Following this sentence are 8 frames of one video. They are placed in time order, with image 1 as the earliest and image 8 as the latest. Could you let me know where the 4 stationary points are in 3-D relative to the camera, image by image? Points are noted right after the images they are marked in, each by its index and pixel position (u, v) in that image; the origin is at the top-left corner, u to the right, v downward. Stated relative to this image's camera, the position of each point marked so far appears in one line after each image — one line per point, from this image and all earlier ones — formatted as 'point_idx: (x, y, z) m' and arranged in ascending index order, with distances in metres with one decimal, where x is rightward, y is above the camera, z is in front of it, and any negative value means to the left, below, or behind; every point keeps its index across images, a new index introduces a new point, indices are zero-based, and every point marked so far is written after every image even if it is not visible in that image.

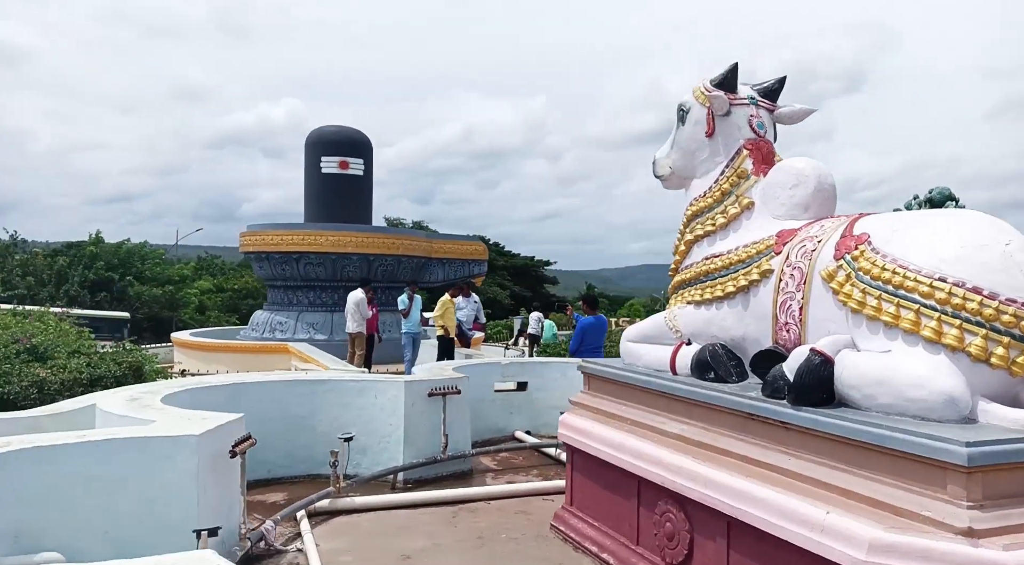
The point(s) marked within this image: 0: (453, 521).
0: (-0.4, -1.6, +5.2) m
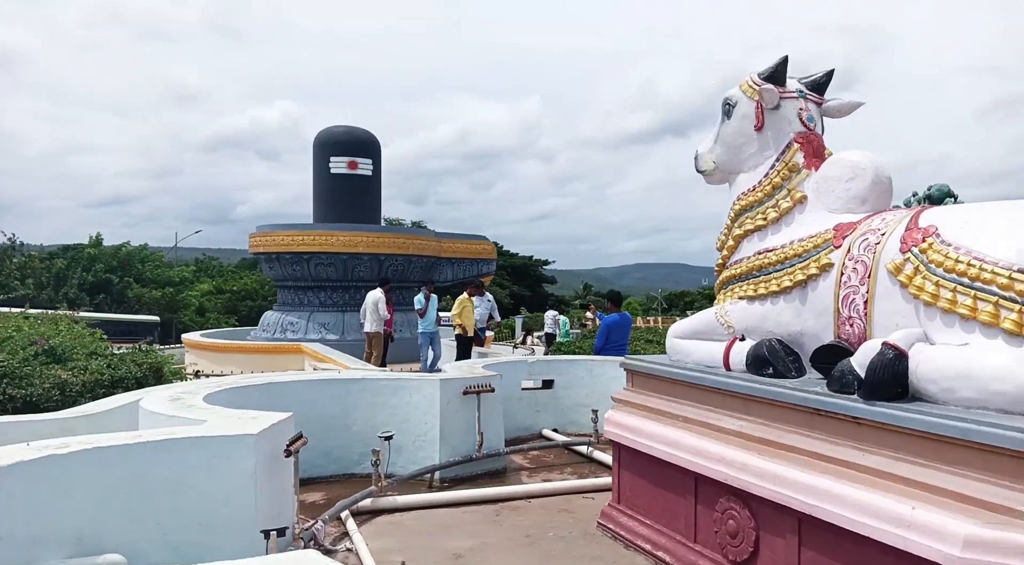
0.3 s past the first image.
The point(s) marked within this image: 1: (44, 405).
0: (-0.1, -1.5, +5.2) m
1: (-4.8, -1.3, +8.2) m
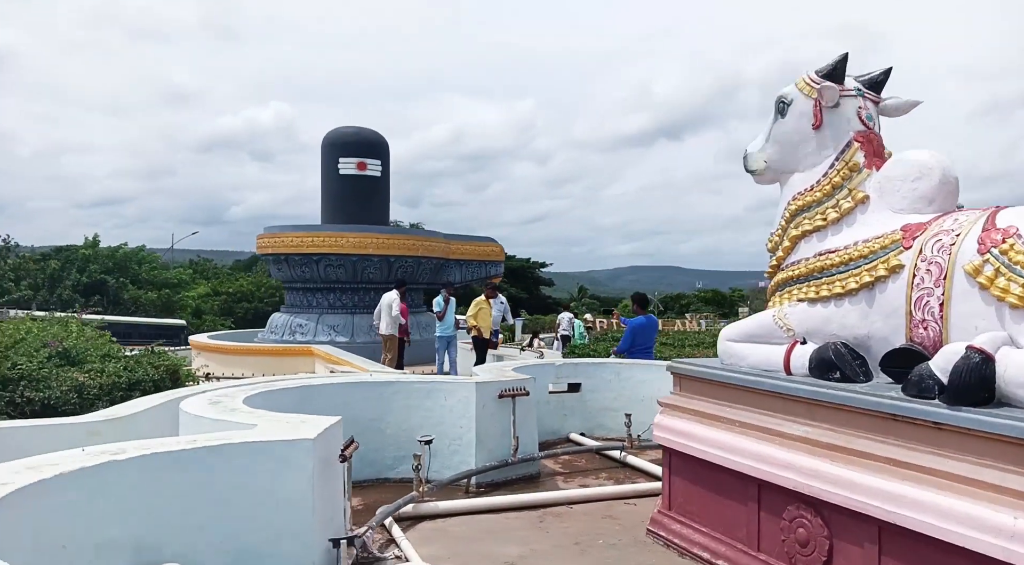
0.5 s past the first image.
0: (+0.2, -1.5, +5.1) m
1: (-4.6, -1.3, +8.1) m
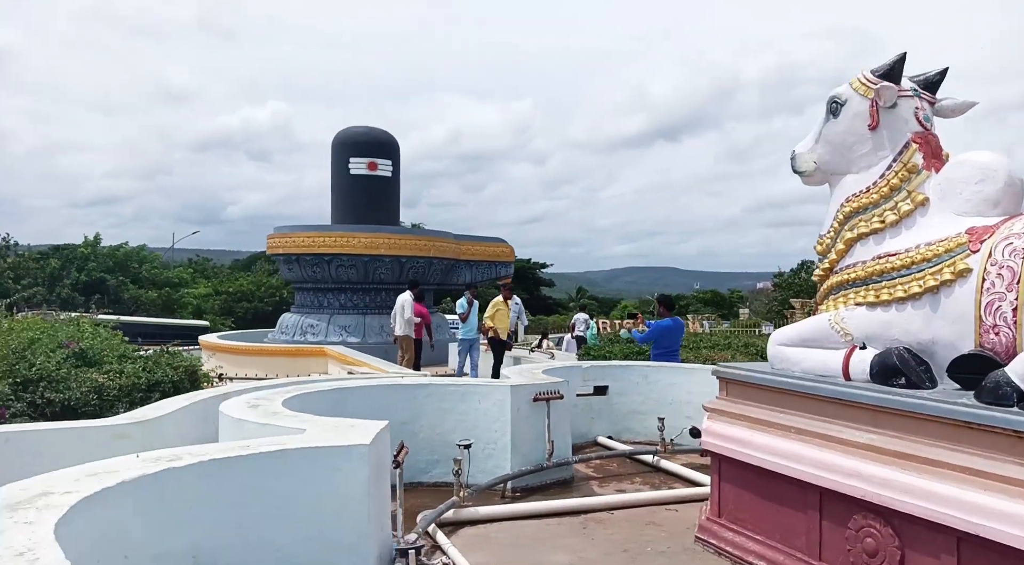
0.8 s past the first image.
0: (+0.5, -1.6, +5.0) m
1: (-4.3, -1.3, +8.0) m
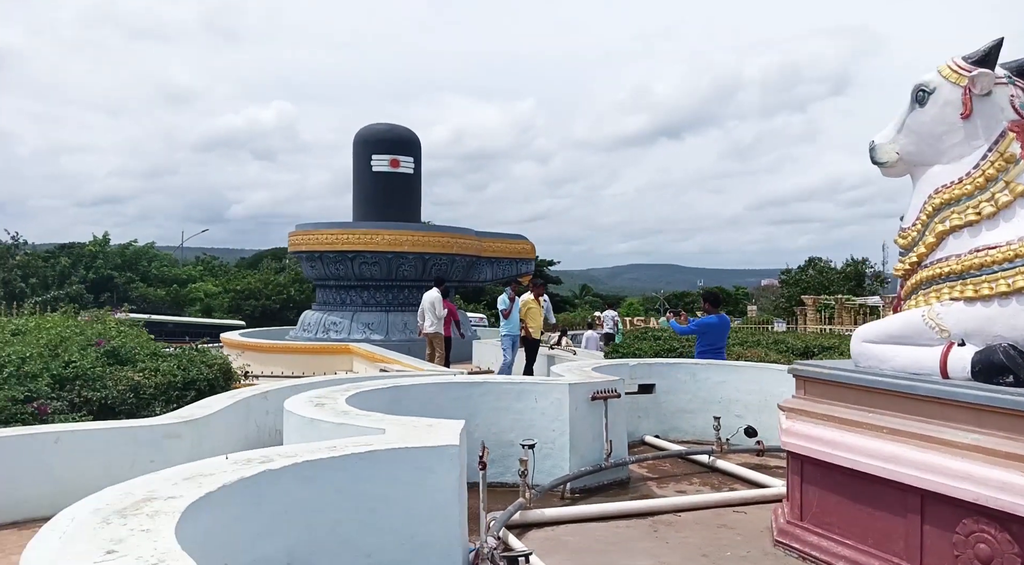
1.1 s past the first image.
0: (+0.9, -1.5, +4.8) m
1: (-3.9, -1.3, +7.8) m
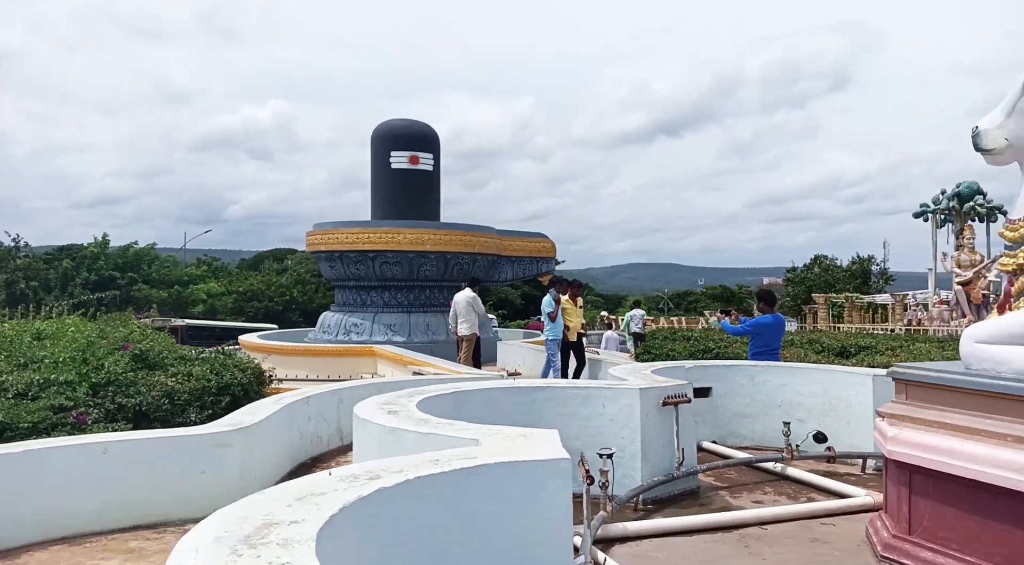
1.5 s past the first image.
0: (+1.4, -1.5, +4.5) m
1: (-3.4, -1.3, +7.6) m
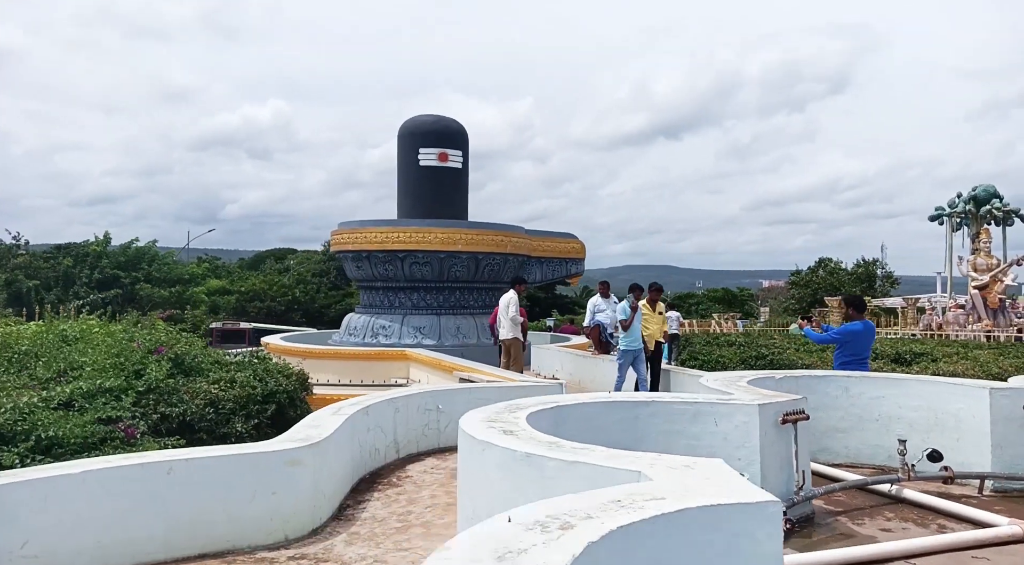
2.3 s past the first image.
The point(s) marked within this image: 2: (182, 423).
0: (+2.0, -1.6, +4.0) m
1: (-2.8, -1.3, +7.0) m
2: (-2.9, -1.2, +7.0) m
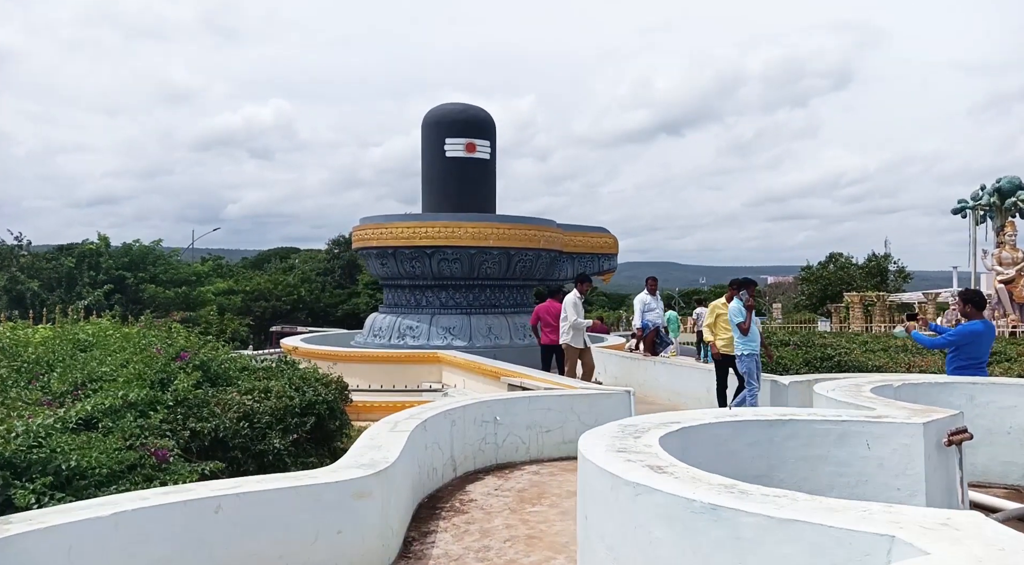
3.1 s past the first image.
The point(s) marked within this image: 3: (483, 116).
0: (+2.6, -1.5, +3.2) m
1: (-2.2, -1.3, +6.2) m
2: (-2.3, -1.2, +6.2) m
3: (-0.6, +3.2, +15.1) m
